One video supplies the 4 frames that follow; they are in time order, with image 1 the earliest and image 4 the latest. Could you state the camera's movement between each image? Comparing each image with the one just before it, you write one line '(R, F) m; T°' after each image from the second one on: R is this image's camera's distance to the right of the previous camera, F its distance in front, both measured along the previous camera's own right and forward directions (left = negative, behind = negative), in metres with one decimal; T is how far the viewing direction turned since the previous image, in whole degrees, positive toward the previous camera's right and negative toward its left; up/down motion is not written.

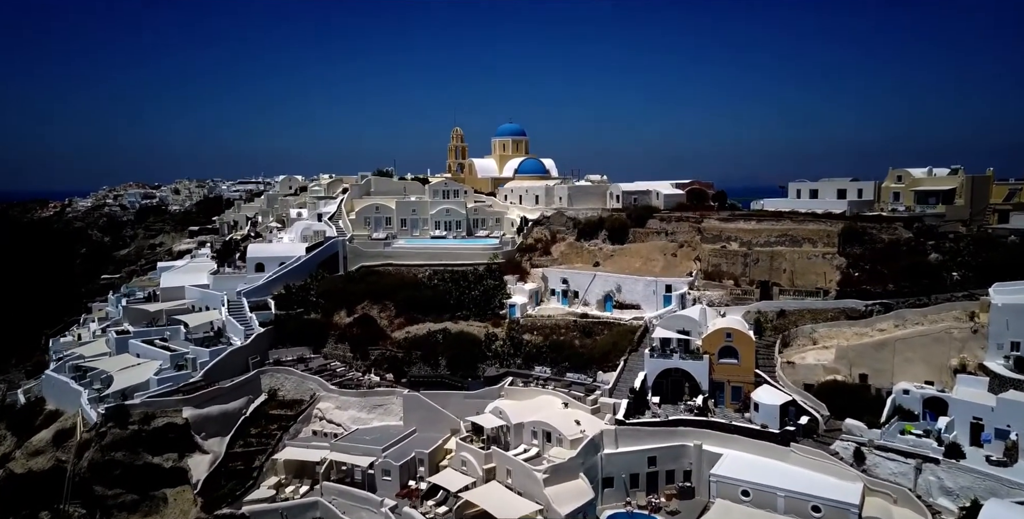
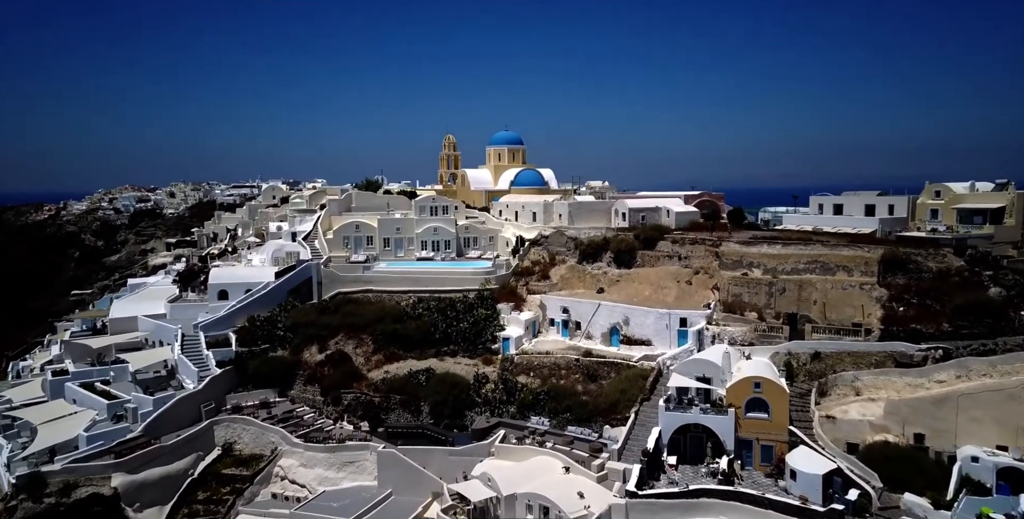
(+0.2, +3.5) m; 0°
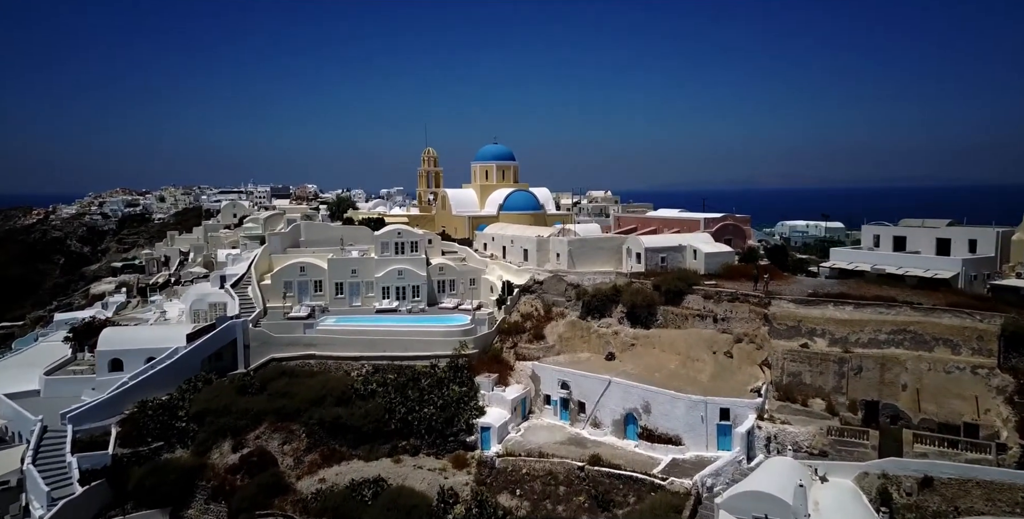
(+0.5, +6.8) m; 0°
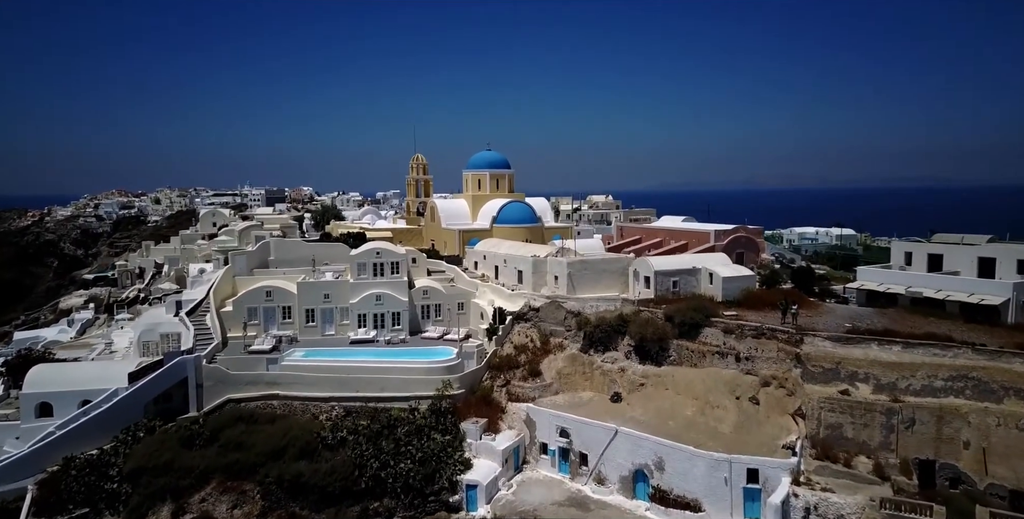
(+0.2, +2.9) m; 0°
